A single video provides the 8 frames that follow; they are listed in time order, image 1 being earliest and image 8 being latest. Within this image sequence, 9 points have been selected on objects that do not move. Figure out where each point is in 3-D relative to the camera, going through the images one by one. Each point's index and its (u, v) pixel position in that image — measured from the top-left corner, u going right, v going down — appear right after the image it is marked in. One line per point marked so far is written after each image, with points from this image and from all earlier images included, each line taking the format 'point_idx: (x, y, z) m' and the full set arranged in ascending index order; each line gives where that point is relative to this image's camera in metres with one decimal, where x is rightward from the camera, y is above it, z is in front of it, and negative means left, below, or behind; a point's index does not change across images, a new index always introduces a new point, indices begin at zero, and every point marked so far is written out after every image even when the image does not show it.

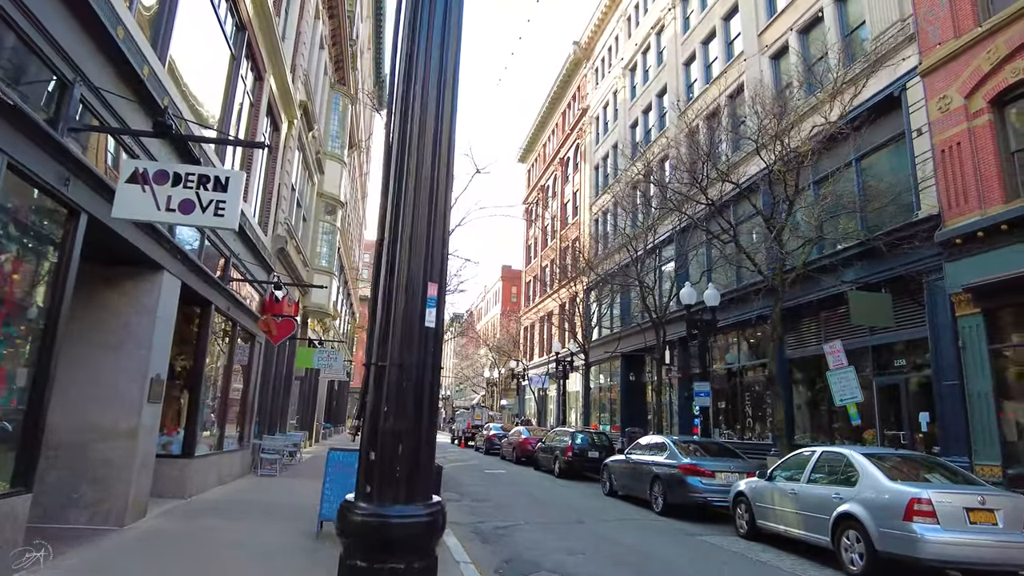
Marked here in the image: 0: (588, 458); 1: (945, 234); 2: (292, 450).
0: (+2.1, -4.8, +18.5) m
1: (+9.5, +1.2, +14.4) m
2: (-5.5, -4.1, +16.5) m
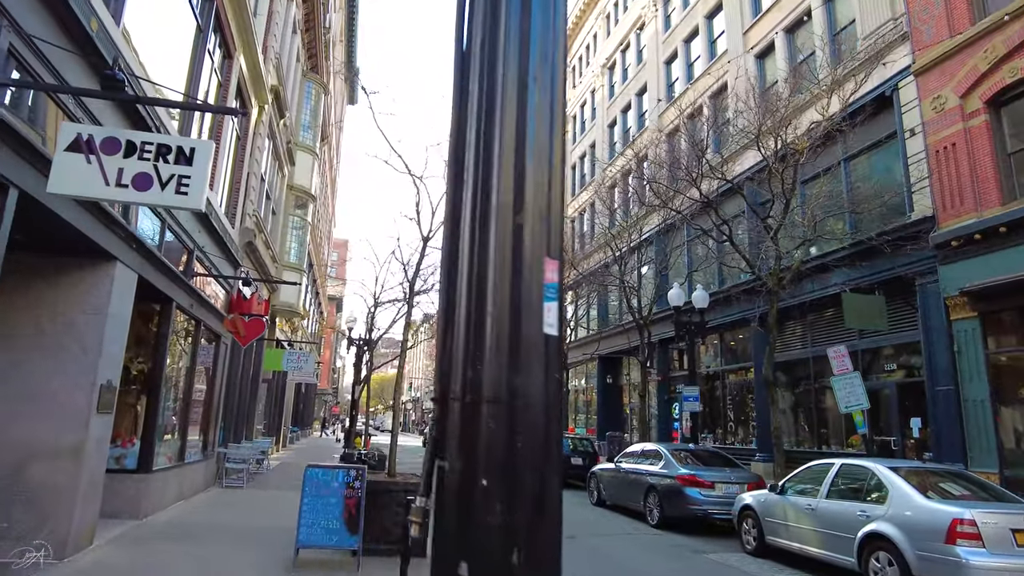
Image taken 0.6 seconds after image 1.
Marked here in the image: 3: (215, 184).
0: (+1.6, -4.8, +17.8) m
1: (+9.2, +1.1, +14.1) m
2: (-6.0, -4.0, +15.5) m
3: (-5.1, +1.8, +11.2) m
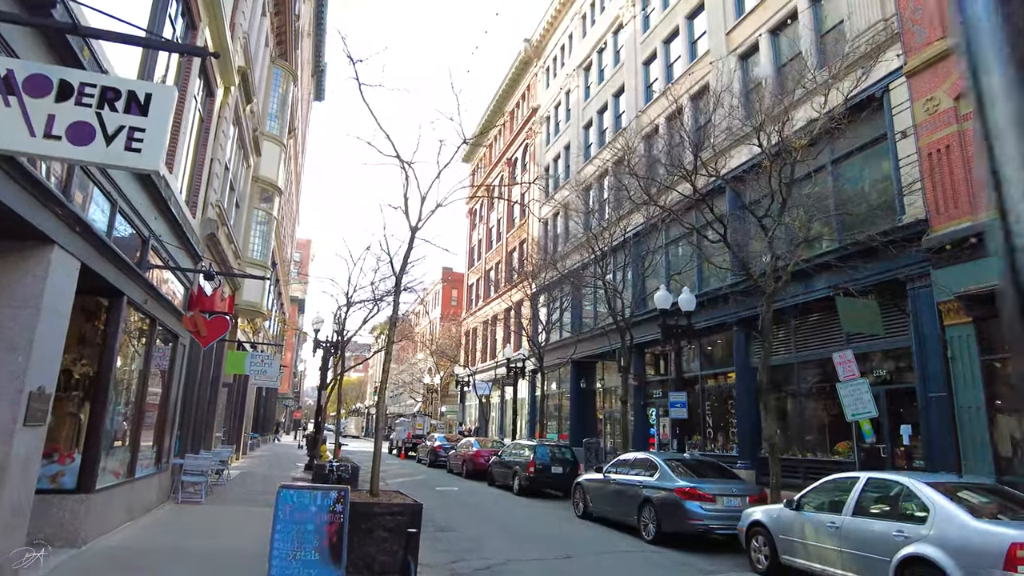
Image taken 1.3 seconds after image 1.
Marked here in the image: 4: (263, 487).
0: (+1.0, -4.8, +17.0) m
1: (+8.9, +1.0, +13.8) m
2: (-6.4, -4.0, +14.3) m
3: (-5.2, +1.9, +10.2) m
4: (-5.6, -4.5, +14.7) m
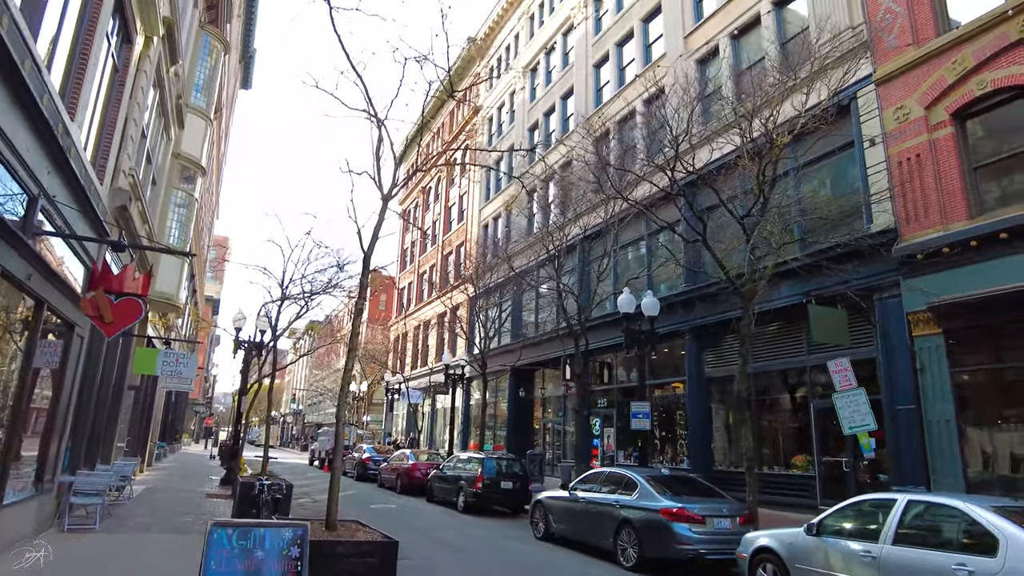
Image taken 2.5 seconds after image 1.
0: (-0.3, -4.8, +15.7) m
1: (+8.1, +0.8, +13.5) m
2: (-7.3, -3.7, +12.2) m
3: (-5.5, +2.2, +8.3) m
4: (-6.6, -4.2, +12.7) m
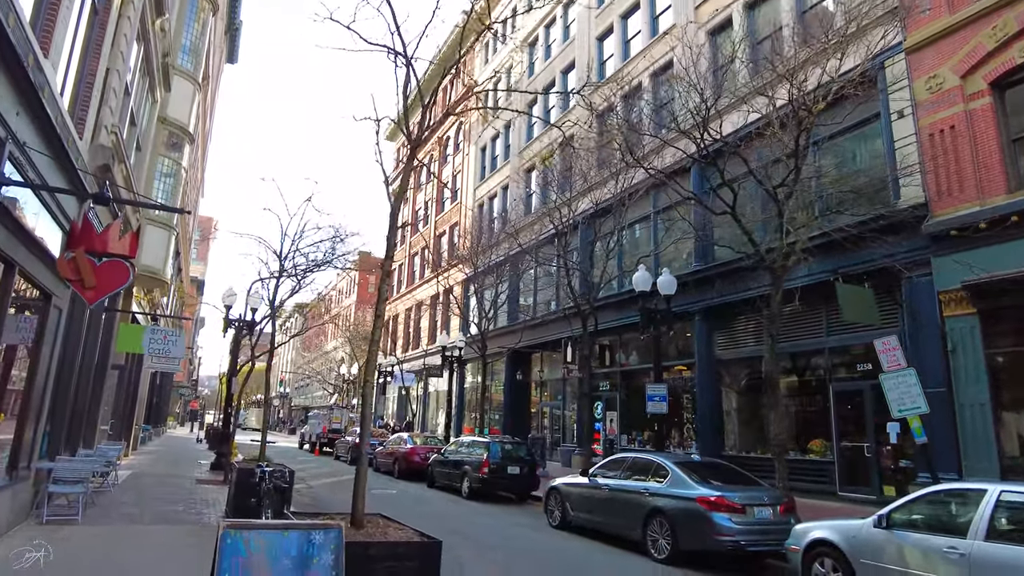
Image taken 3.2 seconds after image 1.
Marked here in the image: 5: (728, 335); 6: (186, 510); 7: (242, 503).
0: (-0.1, -4.3, +15.0) m
1: (+8.3, +1.2, +12.8) m
2: (-7.0, -3.2, +11.3) m
3: (-5.1, +2.6, +7.3) m
4: (-6.3, -3.7, +11.8) m
5: (+6.2, -1.3, +18.6) m
6: (-5.0, -3.4, +10.1) m
7: (-3.7, -2.9, +9.0) m
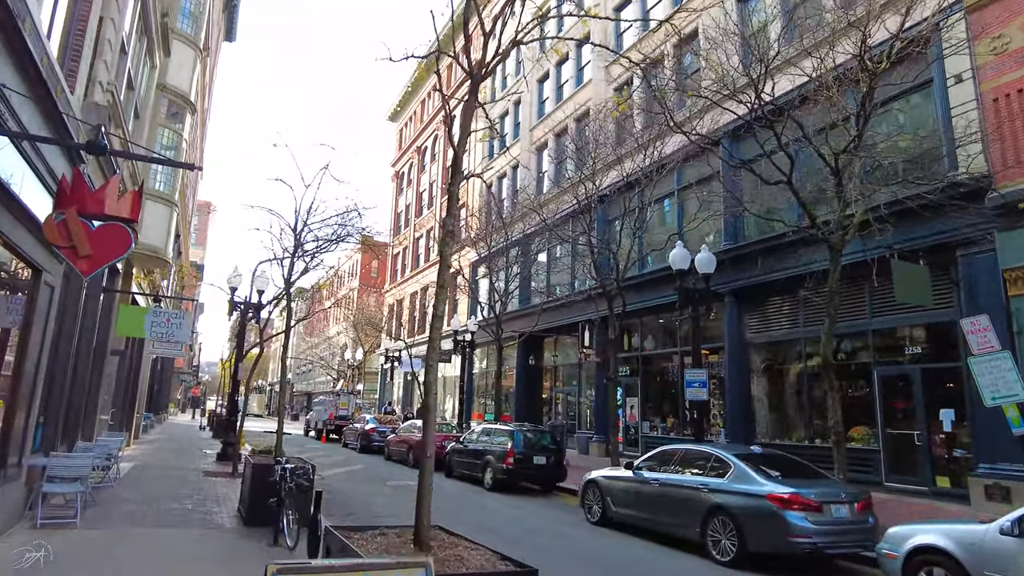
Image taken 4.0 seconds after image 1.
0: (+0.4, -3.8, +14.1) m
1: (+8.9, +1.7, +11.8) m
2: (-6.5, -2.8, +10.4) m
3: (-4.5, +2.9, +6.3) m
4: (-5.8, -3.3, +11.0) m
5: (+6.7, -0.8, +17.7) m
6: (-4.5, -3.1, +9.2) m
7: (-3.1, -2.6, +8.1) m
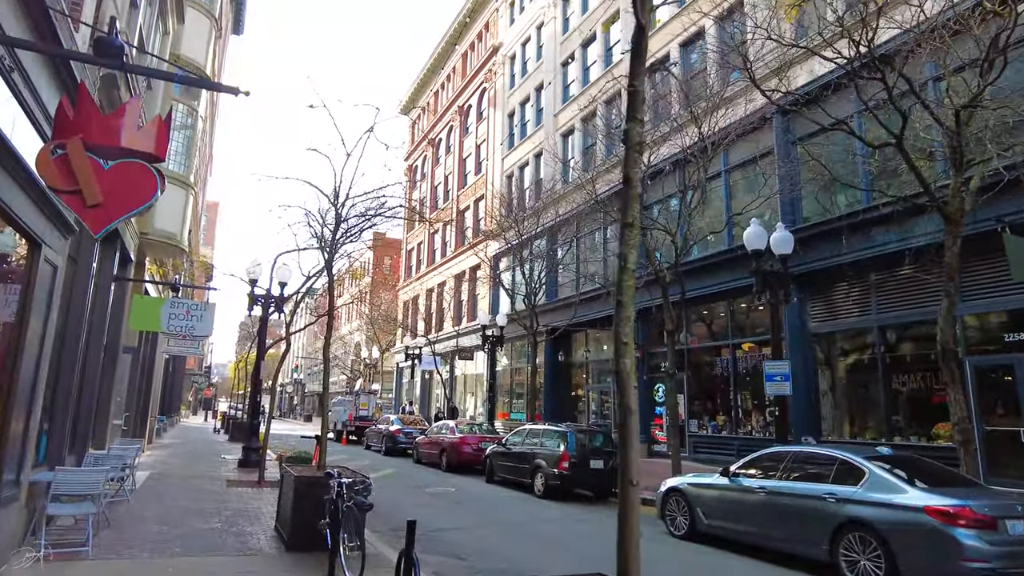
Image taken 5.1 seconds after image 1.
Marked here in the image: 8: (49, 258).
0: (+1.5, -3.5, +12.8) m
1: (+9.8, +2.0, +10.4) m
2: (-5.5, -2.6, +9.1) m
3: (-3.6, +3.1, +5.0) m
4: (-4.7, -3.1, +9.7) m
5: (+7.8, -0.4, +16.2) m
6: (-3.5, -2.9, +7.9) m
7: (-2.1, -2.4, +6.8) m
8: (-4.8, +0.3, +6.8) m
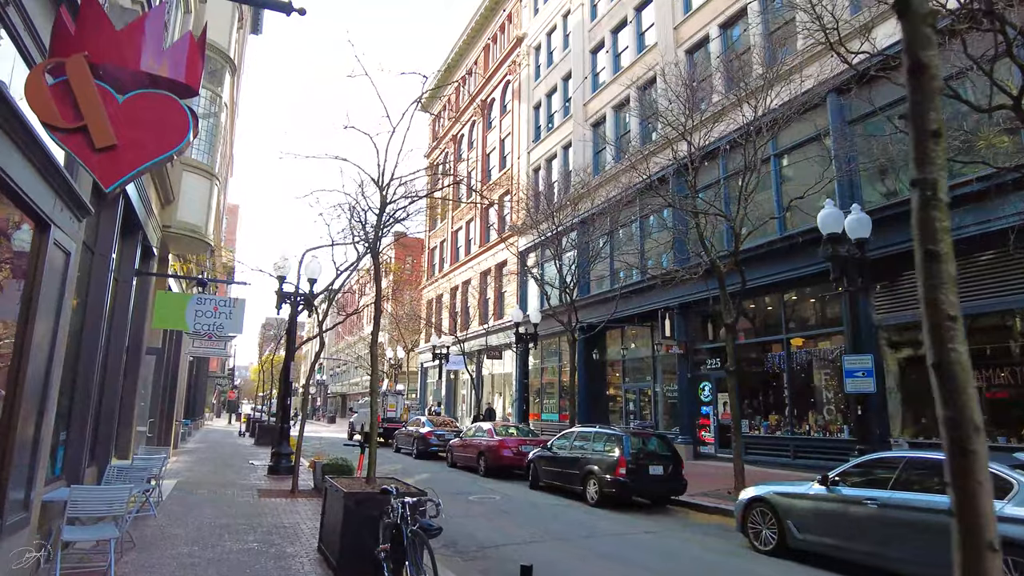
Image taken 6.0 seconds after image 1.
0: (+2.4, -3.4, +11.8) m
1: (+10.6, +2.3, +9.2) m
2: (-4.6, -2.6, +8.3) m
3: (-3.0, +3.2, +4.1) m
4: (-3.9, -3.1, +8.8) m
5: (+8.7, -0.2, +15.1) m
6: (-2.7, -2.8, +7.0) m
7: (-1.4, -2.3, +5.8) m
8: (-4.1, +0.4, +5.9) m
